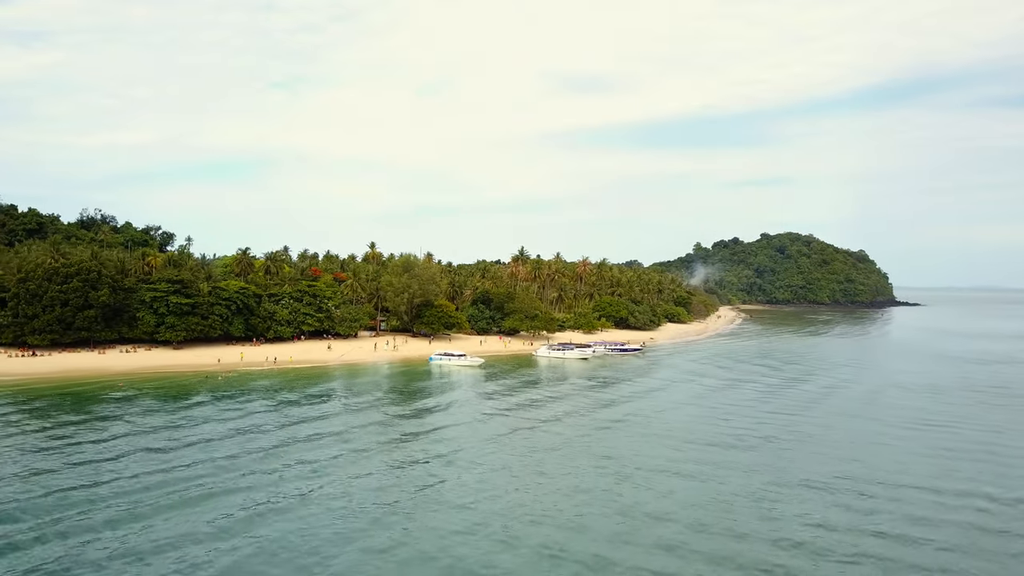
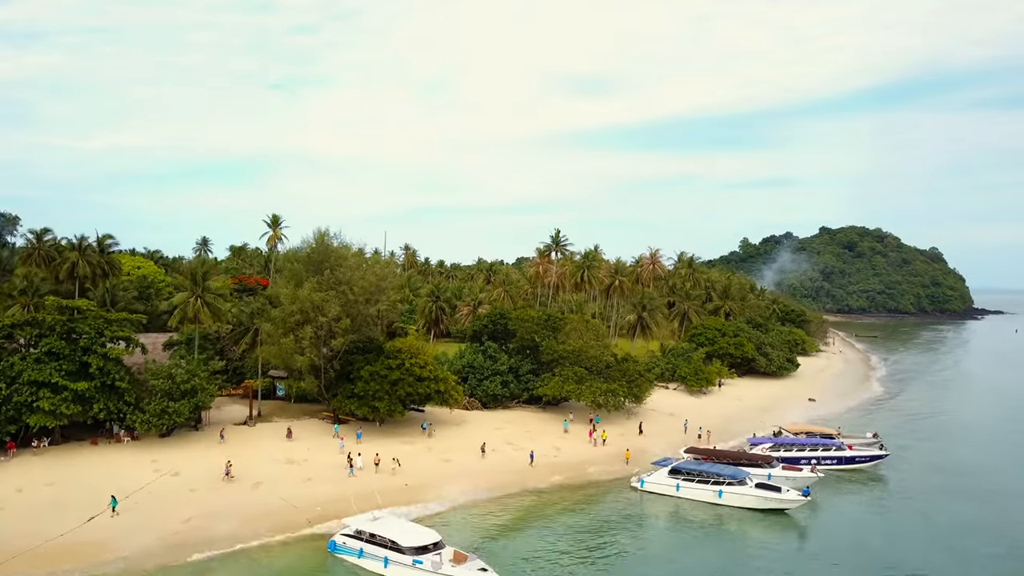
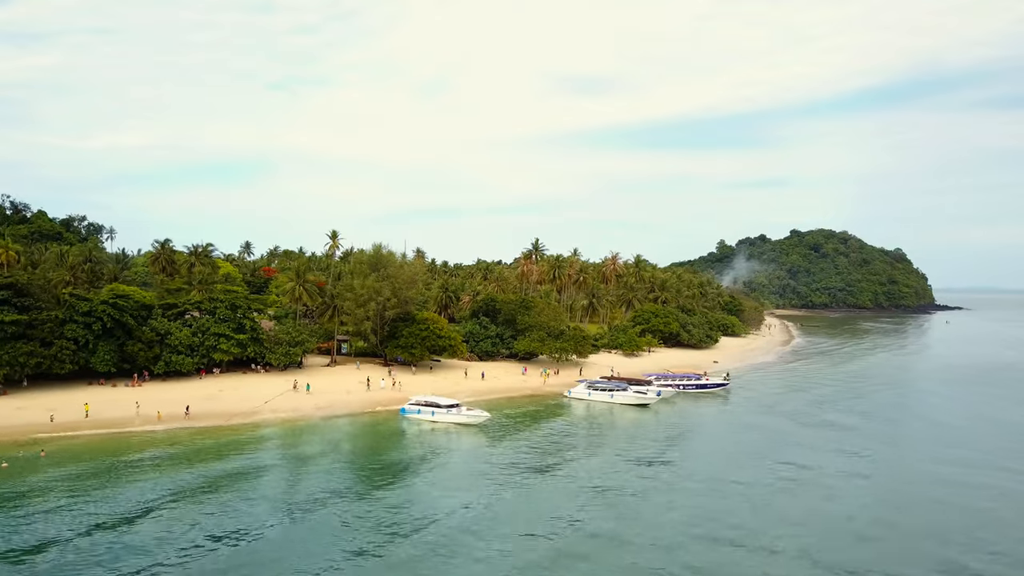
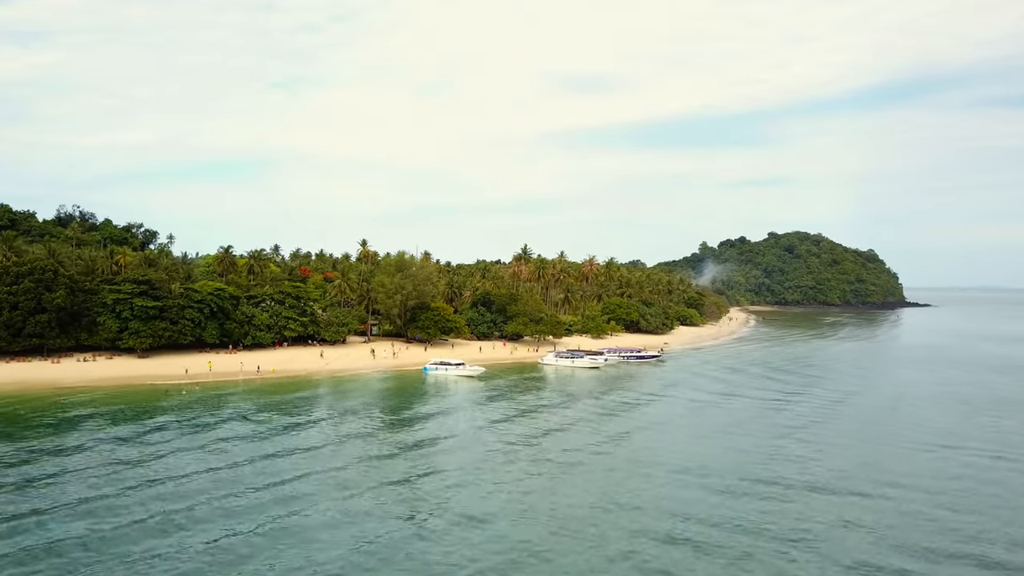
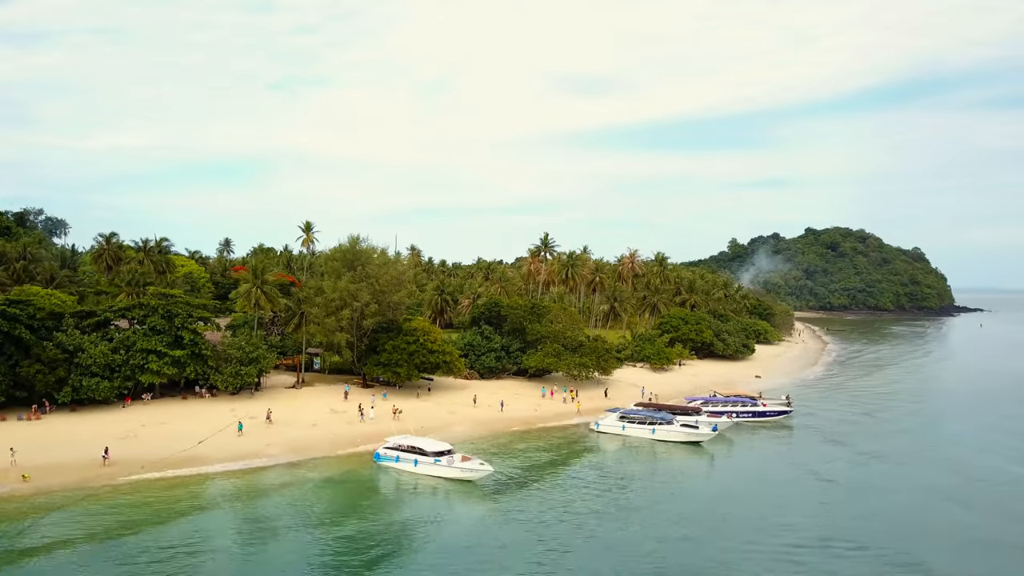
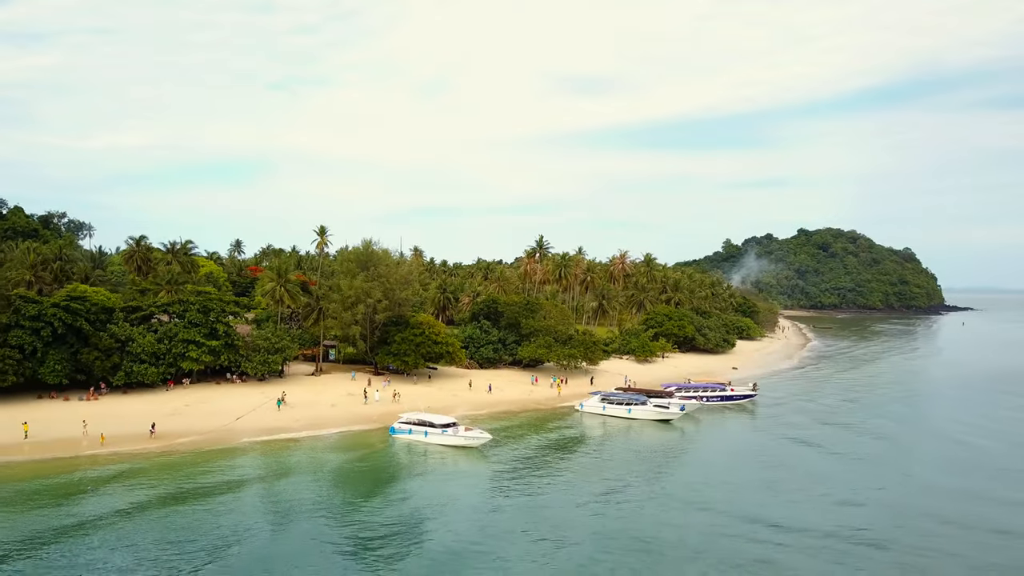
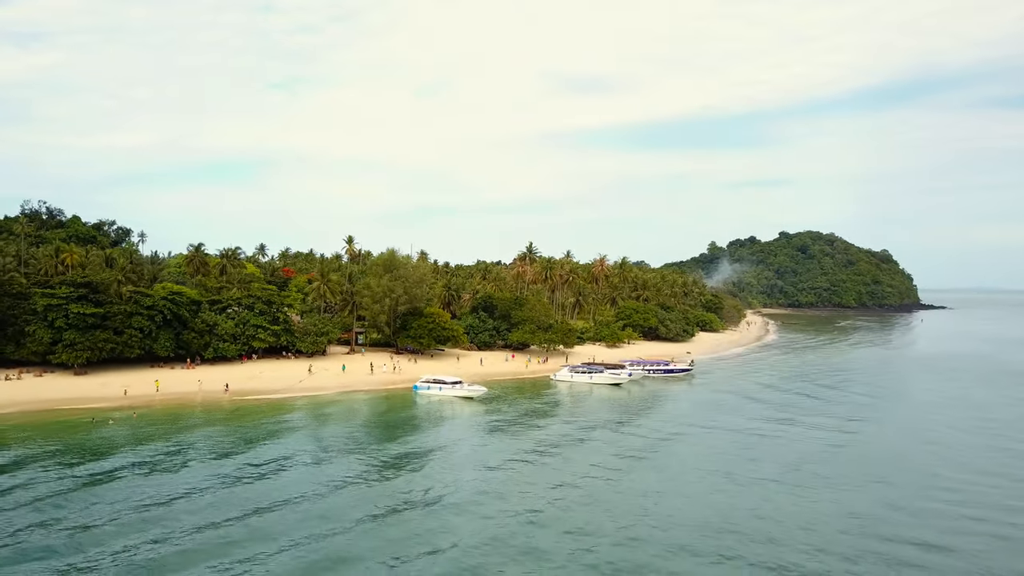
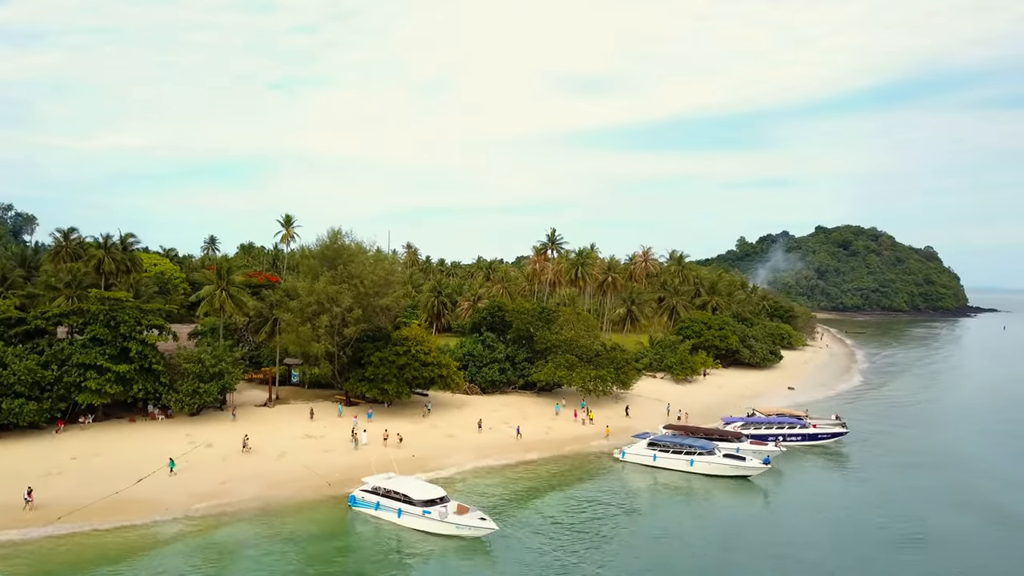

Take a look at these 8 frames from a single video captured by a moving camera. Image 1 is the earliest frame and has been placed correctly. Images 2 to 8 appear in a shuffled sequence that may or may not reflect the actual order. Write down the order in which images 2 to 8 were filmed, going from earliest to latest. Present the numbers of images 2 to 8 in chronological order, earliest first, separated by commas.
4, 7, 3, 6, 5, 8, 2
